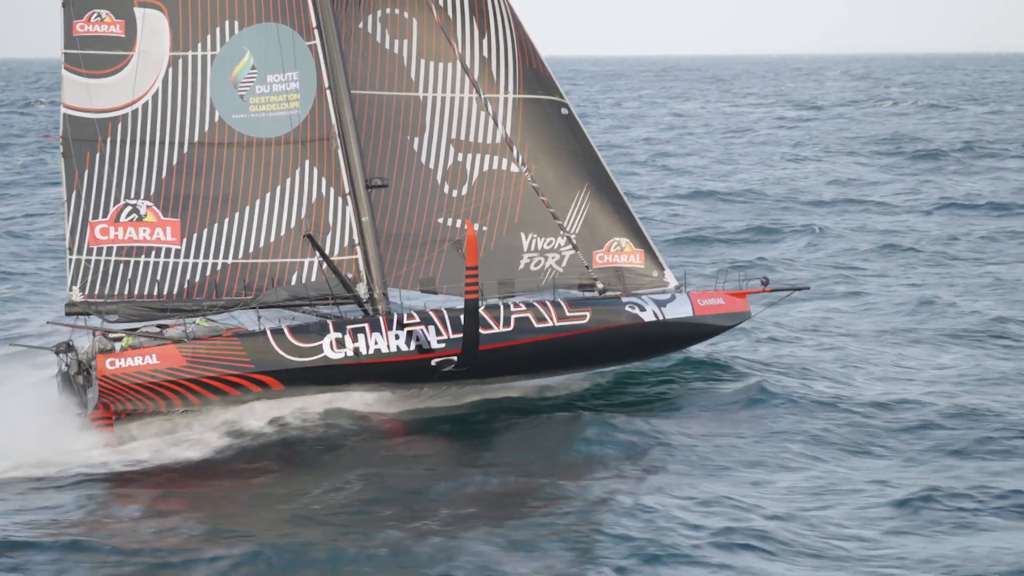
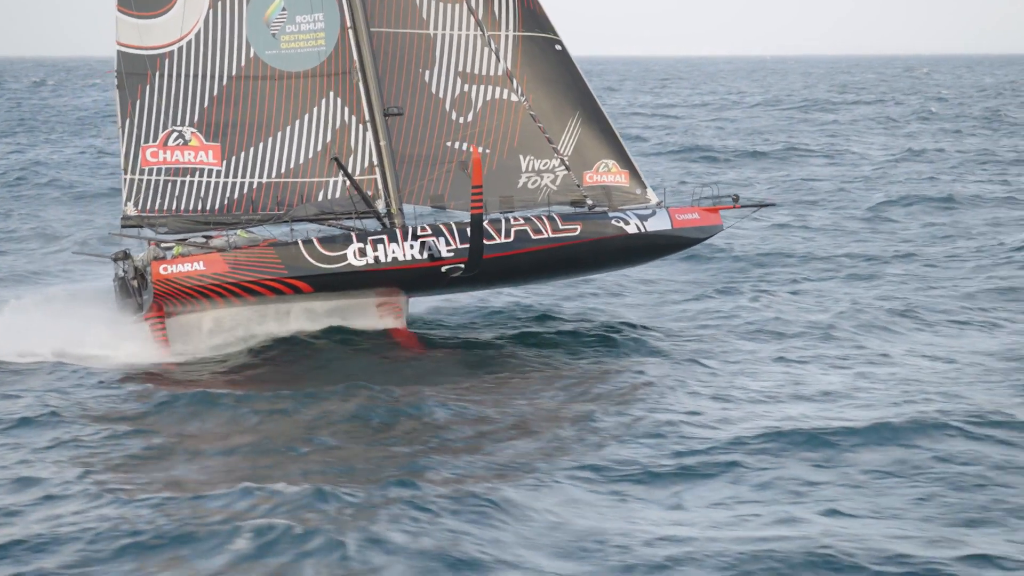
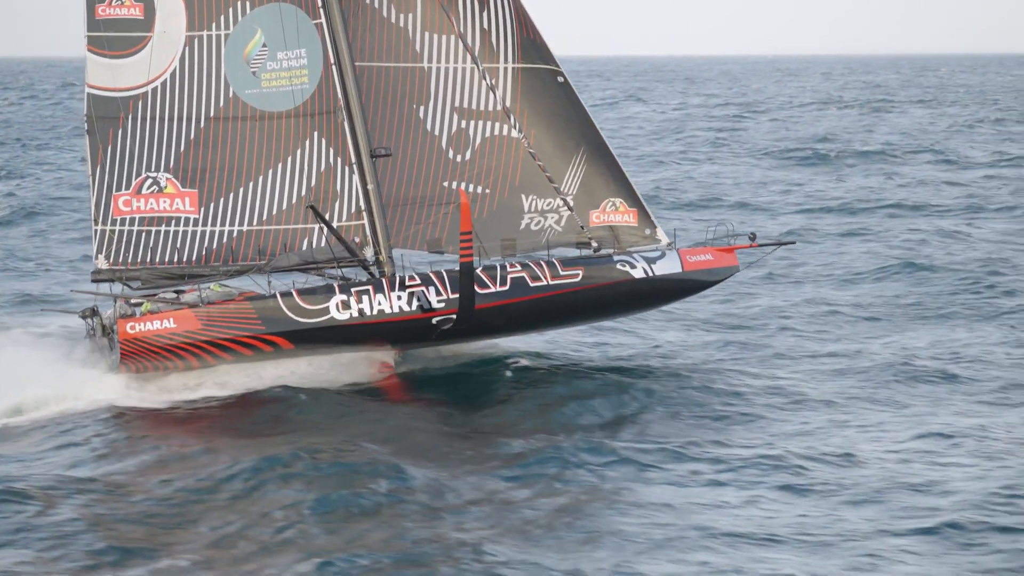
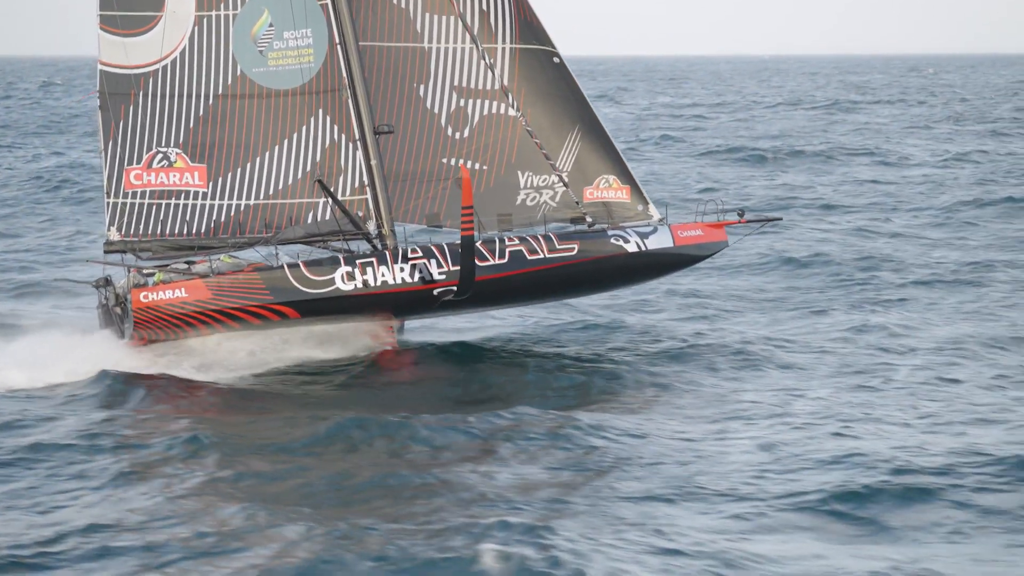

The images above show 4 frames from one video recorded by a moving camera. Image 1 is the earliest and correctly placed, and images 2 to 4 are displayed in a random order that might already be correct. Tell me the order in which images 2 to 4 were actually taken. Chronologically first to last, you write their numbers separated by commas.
3, 4, 2
